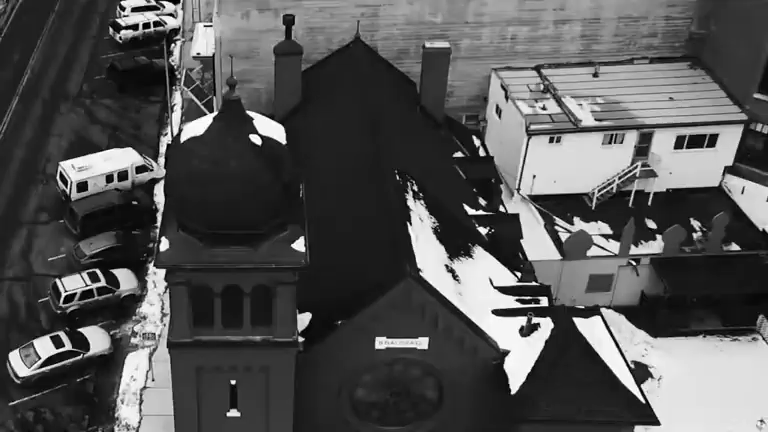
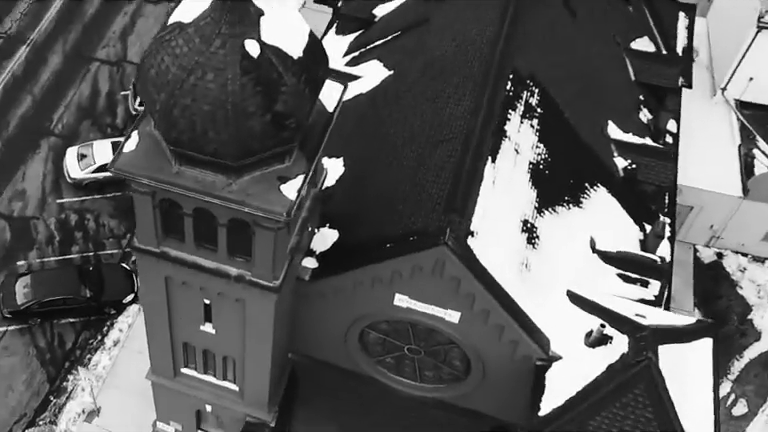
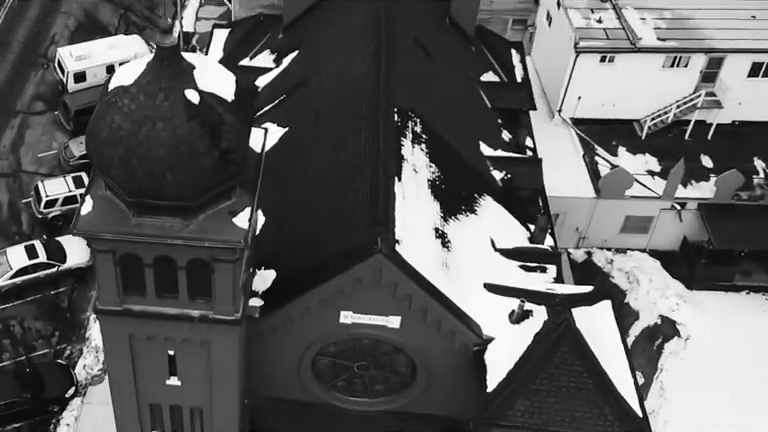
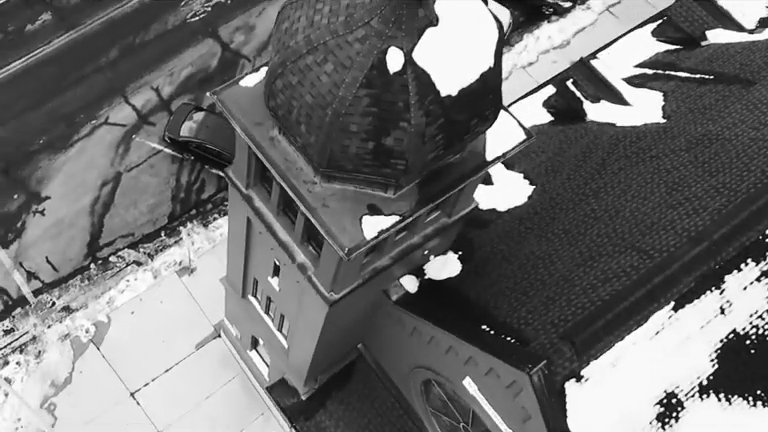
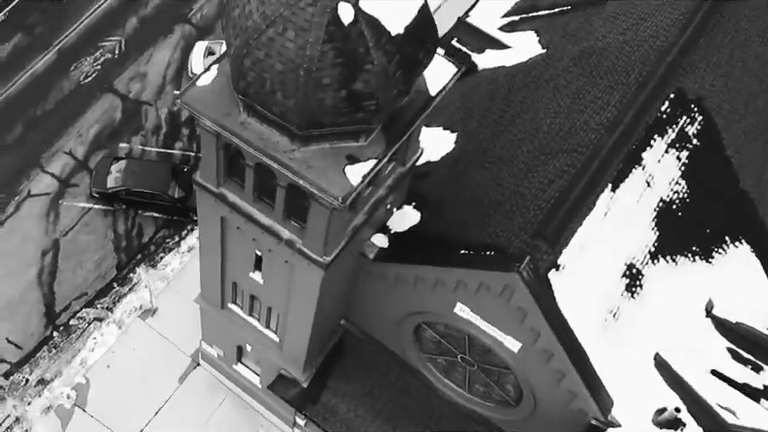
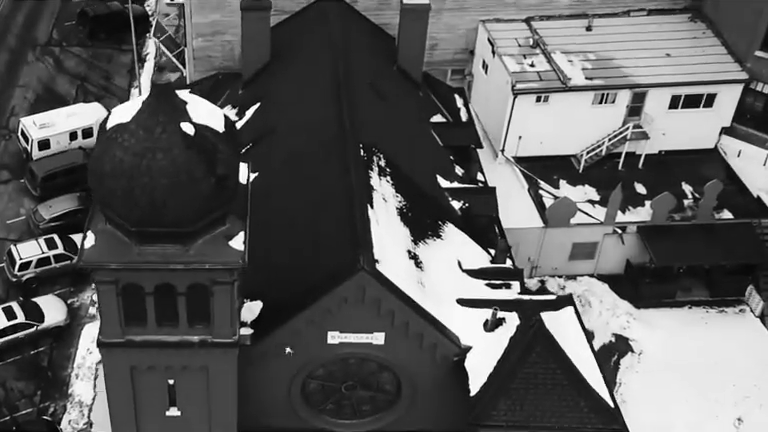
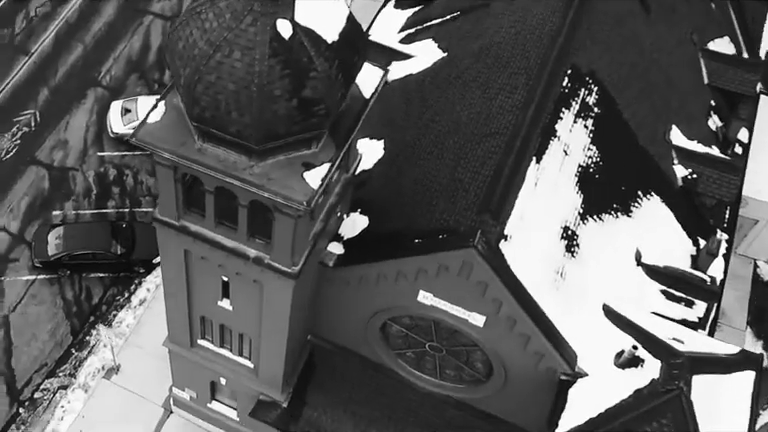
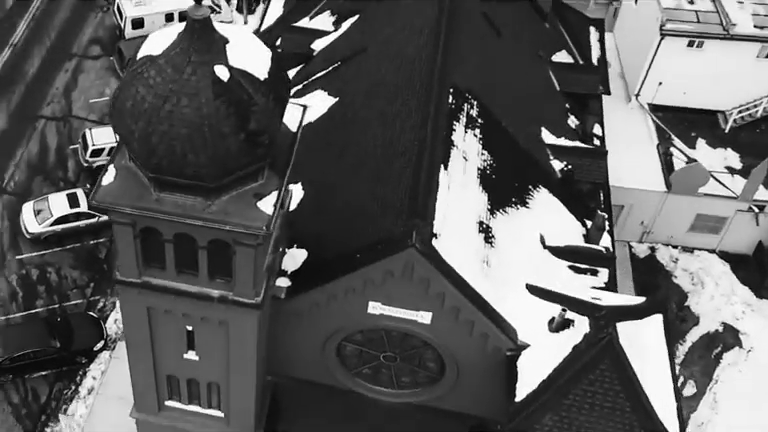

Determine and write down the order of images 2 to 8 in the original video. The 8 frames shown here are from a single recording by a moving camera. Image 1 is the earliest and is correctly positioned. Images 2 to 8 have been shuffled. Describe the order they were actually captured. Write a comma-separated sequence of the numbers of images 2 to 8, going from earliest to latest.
6, 3, 8, 2, 7, 5, 4
